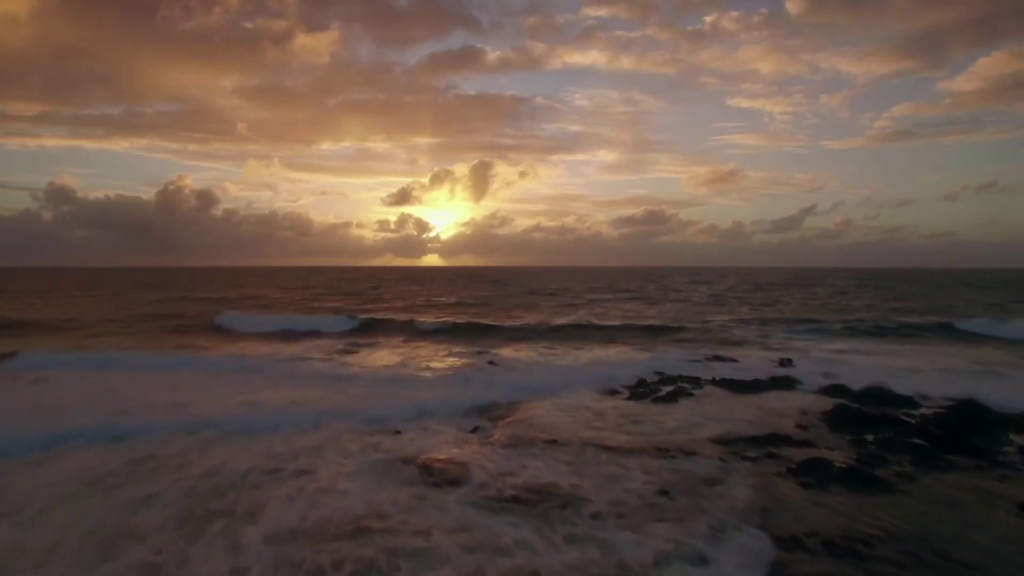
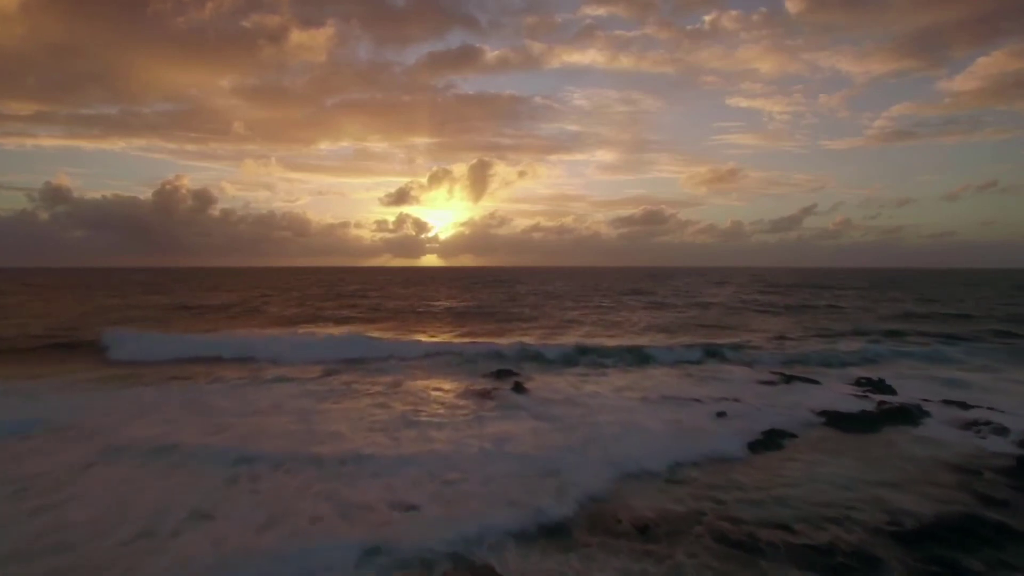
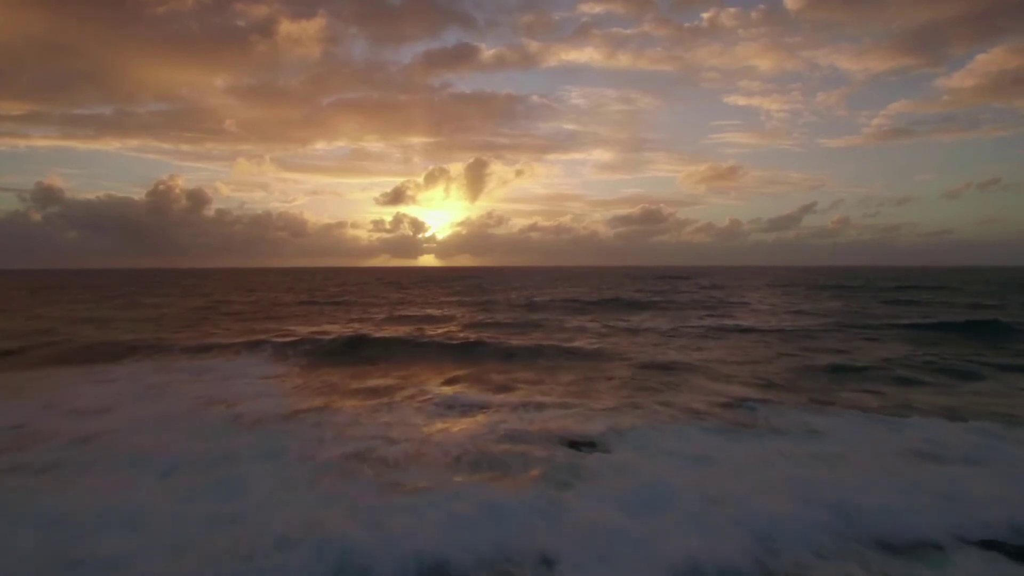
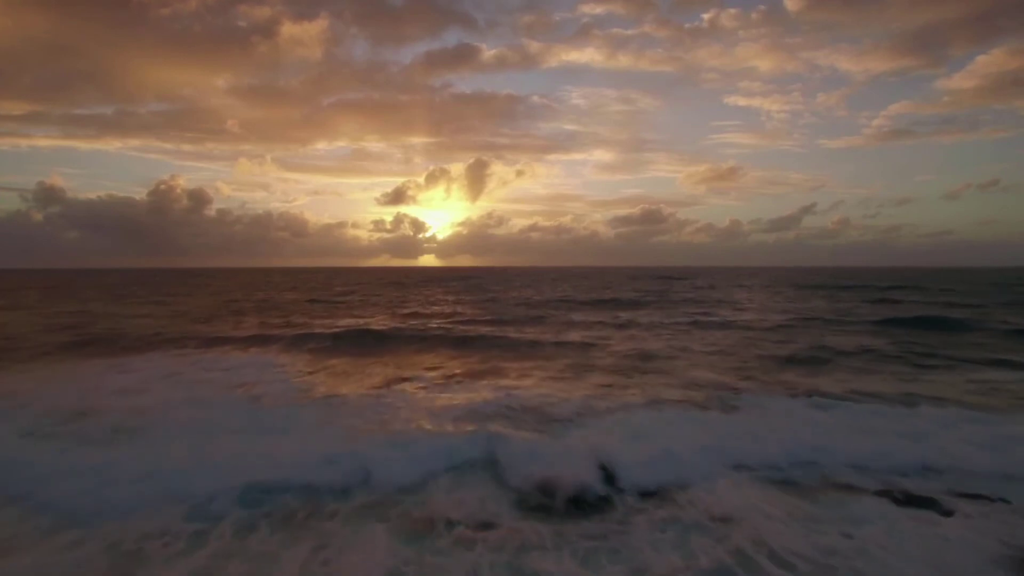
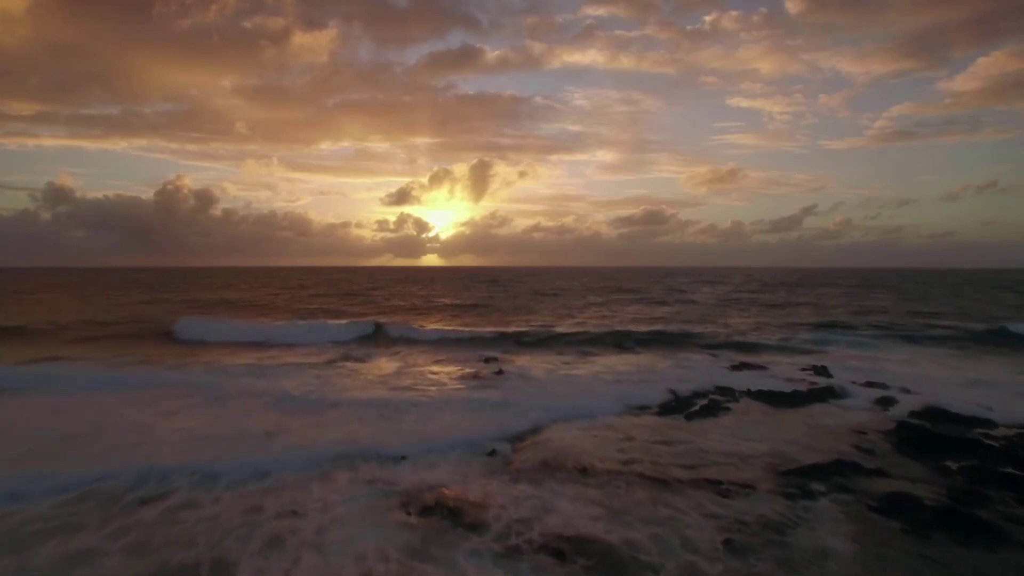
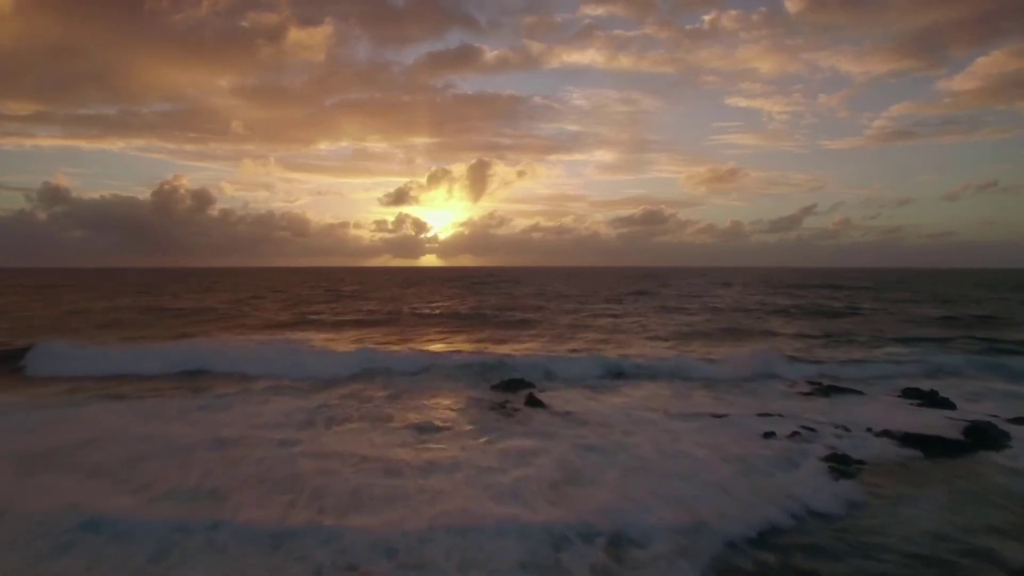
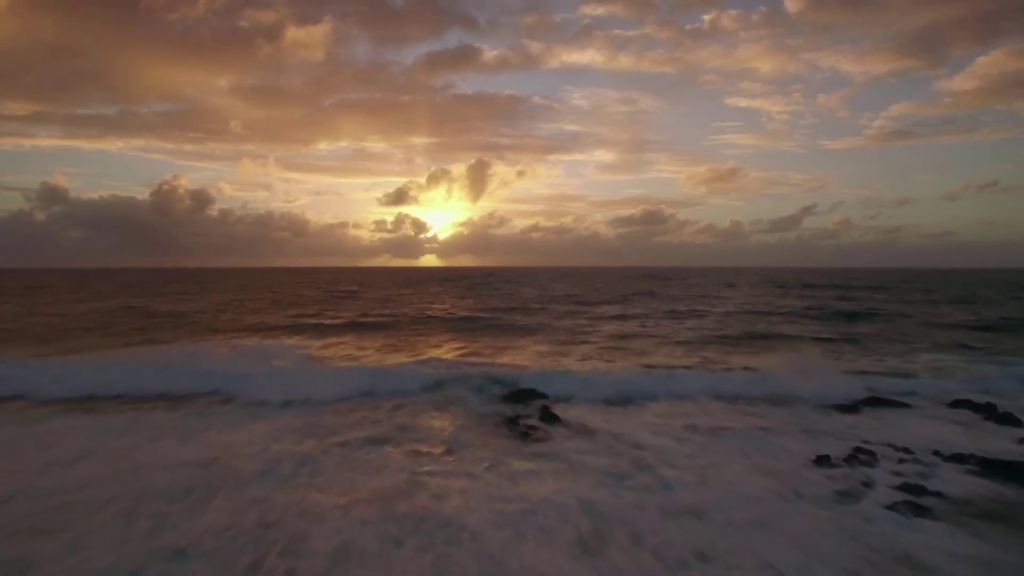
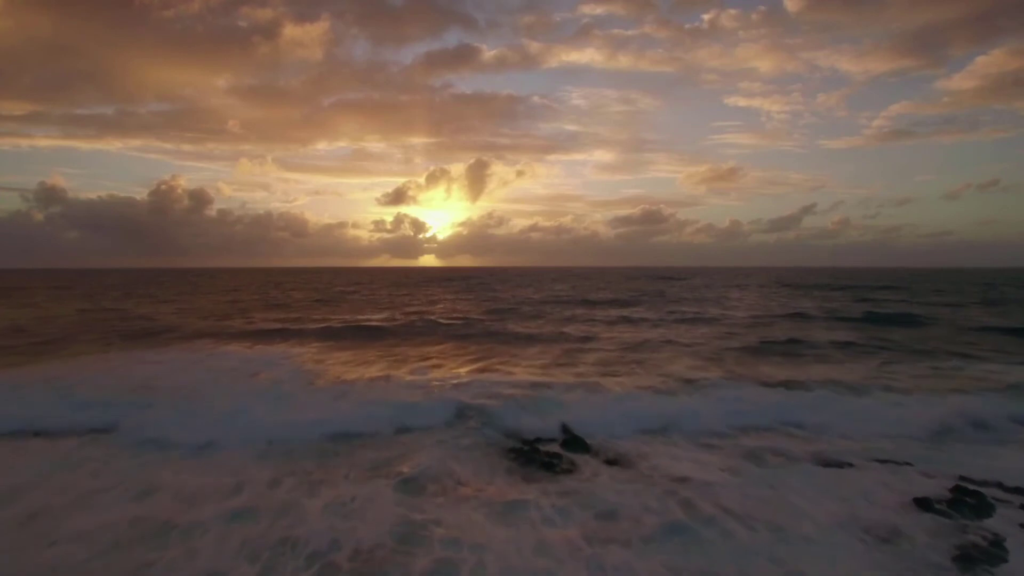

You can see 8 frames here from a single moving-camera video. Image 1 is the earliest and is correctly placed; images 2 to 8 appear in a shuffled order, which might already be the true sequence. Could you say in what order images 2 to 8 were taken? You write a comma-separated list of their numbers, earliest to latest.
5, 2, 6, 7, 8, 4, 3
